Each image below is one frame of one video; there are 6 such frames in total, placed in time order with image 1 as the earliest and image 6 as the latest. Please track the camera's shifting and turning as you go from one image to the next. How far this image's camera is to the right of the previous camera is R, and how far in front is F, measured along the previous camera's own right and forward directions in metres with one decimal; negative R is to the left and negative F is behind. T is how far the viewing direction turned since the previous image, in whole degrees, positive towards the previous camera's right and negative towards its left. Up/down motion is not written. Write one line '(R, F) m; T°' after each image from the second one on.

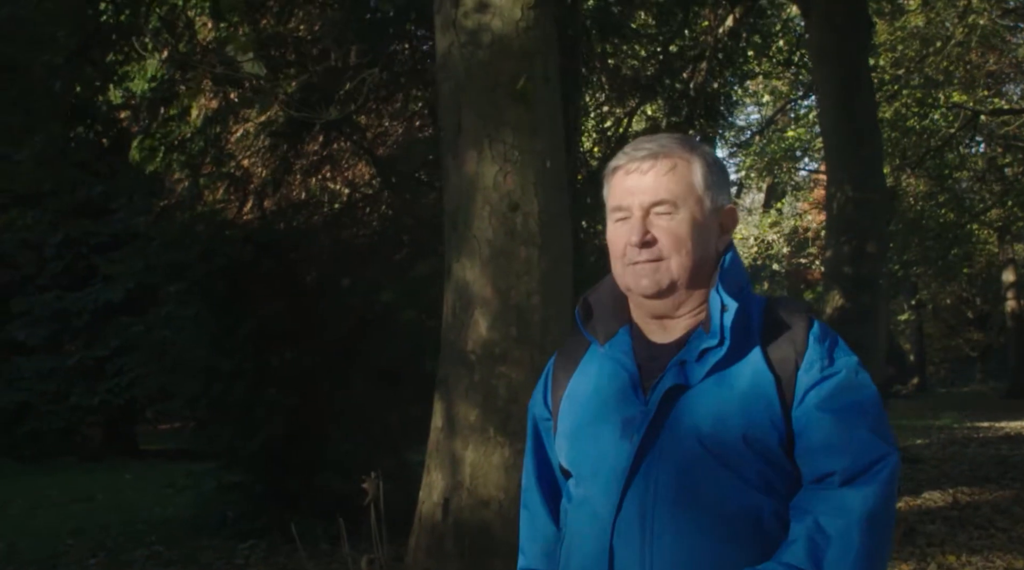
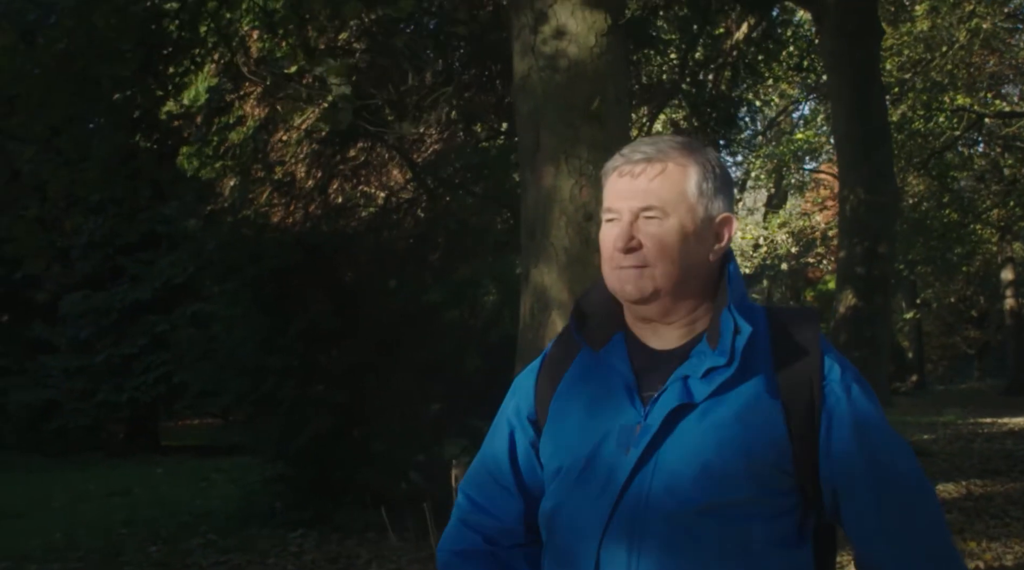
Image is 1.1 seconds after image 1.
(-0.4, -0.4) m; 0°
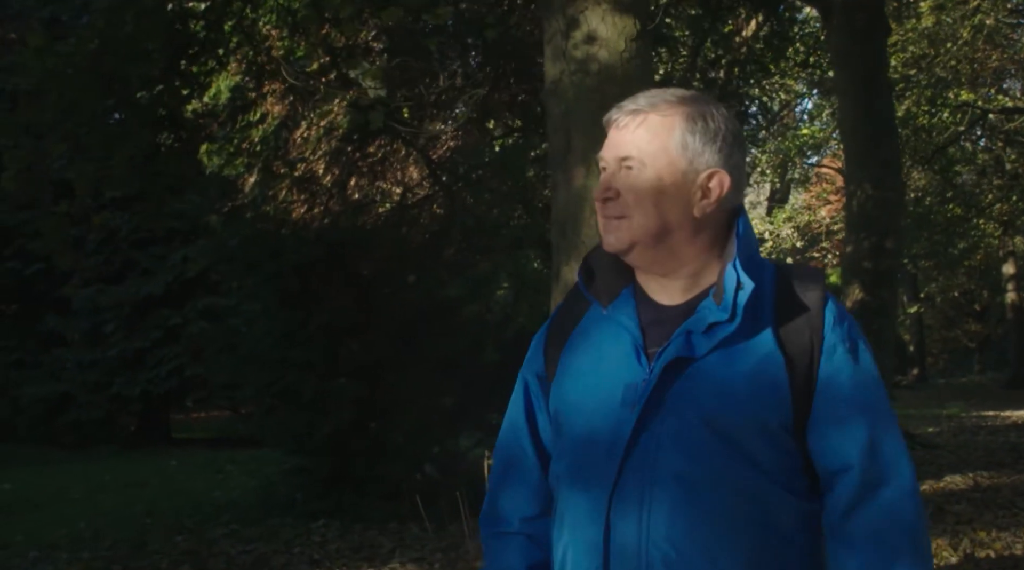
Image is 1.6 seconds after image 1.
(-0.2, -0.2) m; 0°
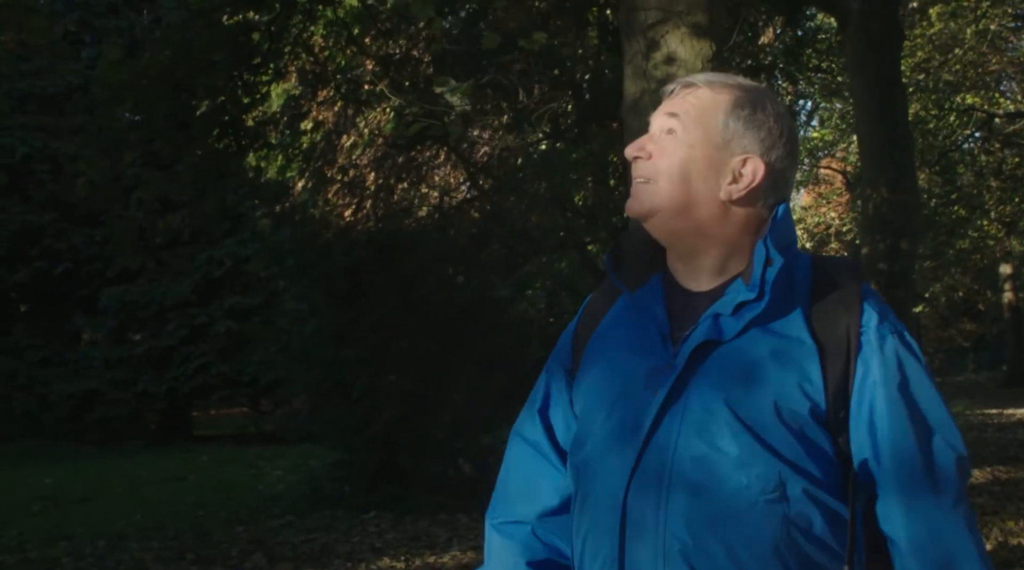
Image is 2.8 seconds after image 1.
(-0.5, -0.4) m; 0°
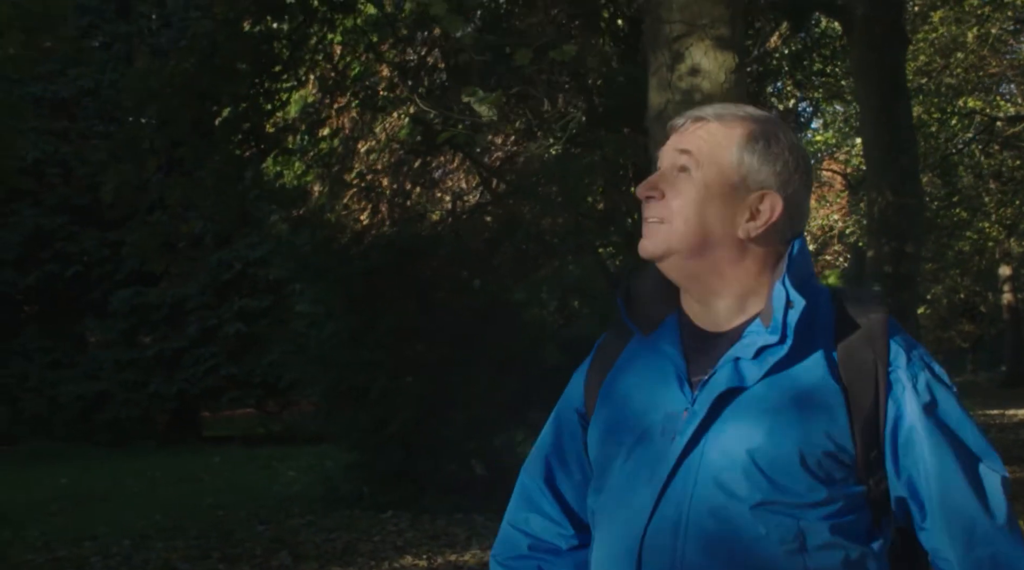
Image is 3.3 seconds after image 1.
(-0.2, -0.2) m; 0°
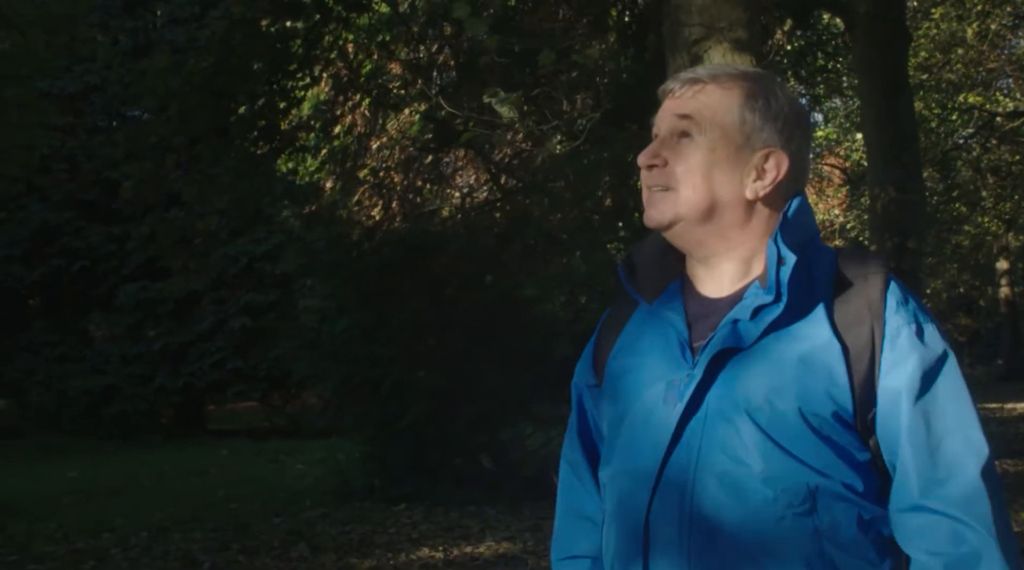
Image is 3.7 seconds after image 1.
(-0.1, -0.1) m; 0°
